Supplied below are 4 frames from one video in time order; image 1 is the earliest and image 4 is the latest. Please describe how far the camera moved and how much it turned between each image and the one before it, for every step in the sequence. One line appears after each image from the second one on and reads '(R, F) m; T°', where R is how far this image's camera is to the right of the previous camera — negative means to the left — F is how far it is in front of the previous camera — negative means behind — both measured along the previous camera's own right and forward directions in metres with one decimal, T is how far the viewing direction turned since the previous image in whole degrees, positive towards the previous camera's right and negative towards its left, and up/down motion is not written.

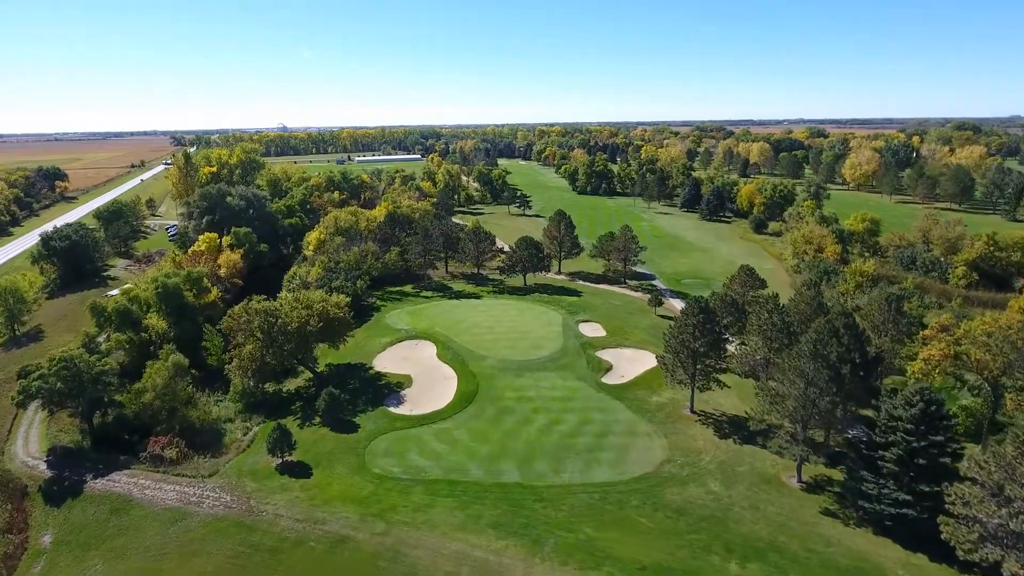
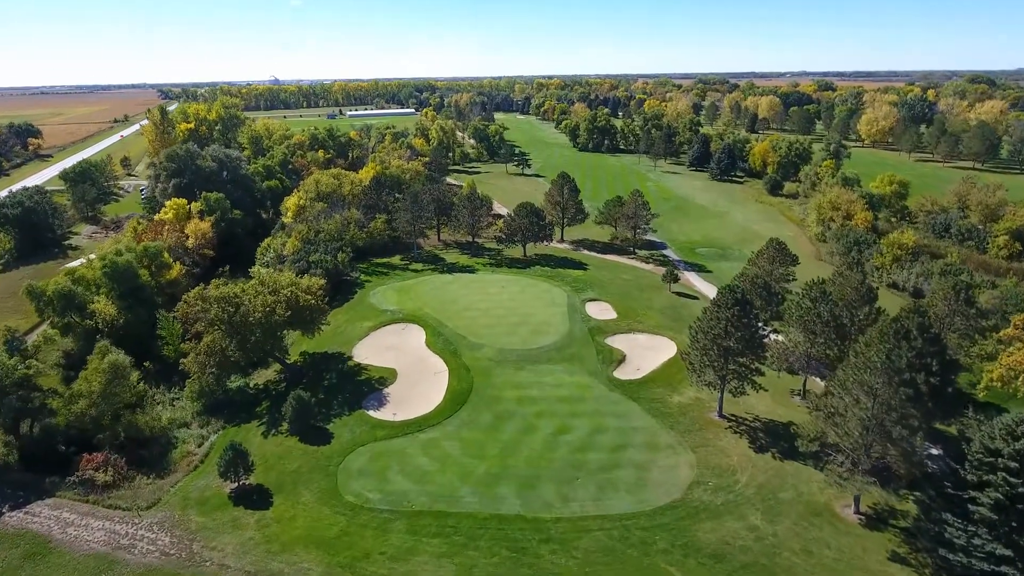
(-0.1, +7.7) m; 0°
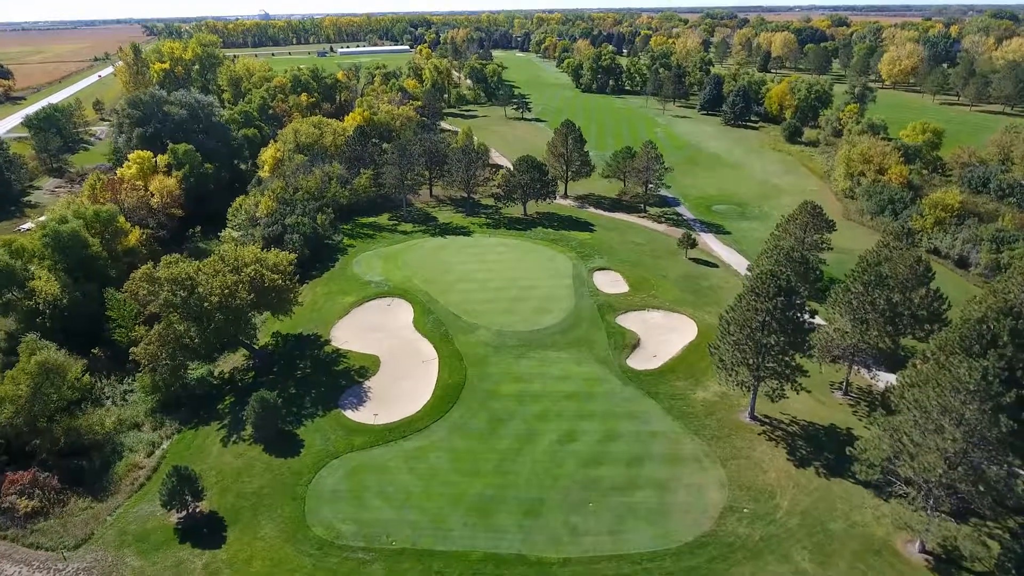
(0.0, +6.7) m; 0°
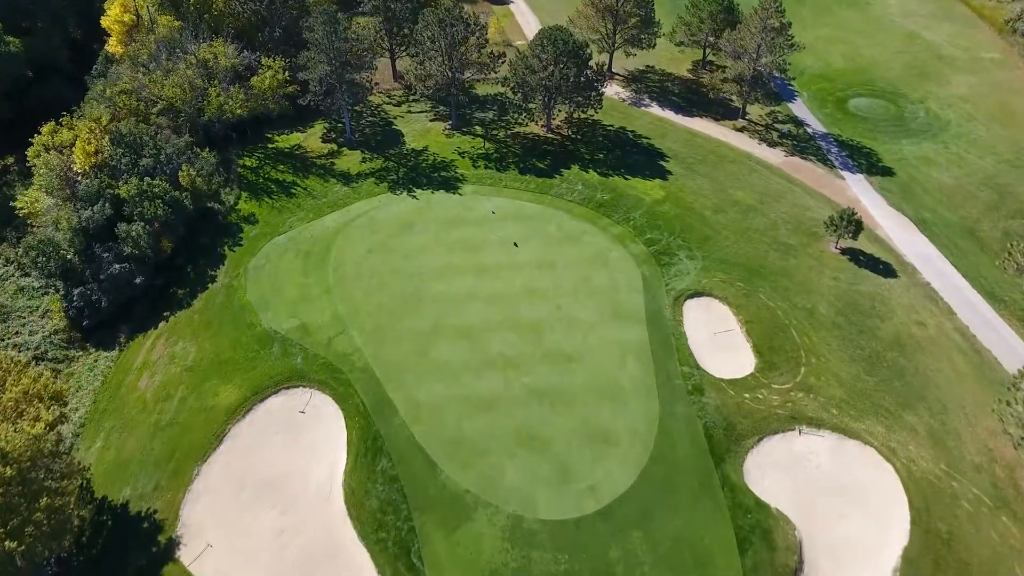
(-1.1, +27.5) m; 0°
